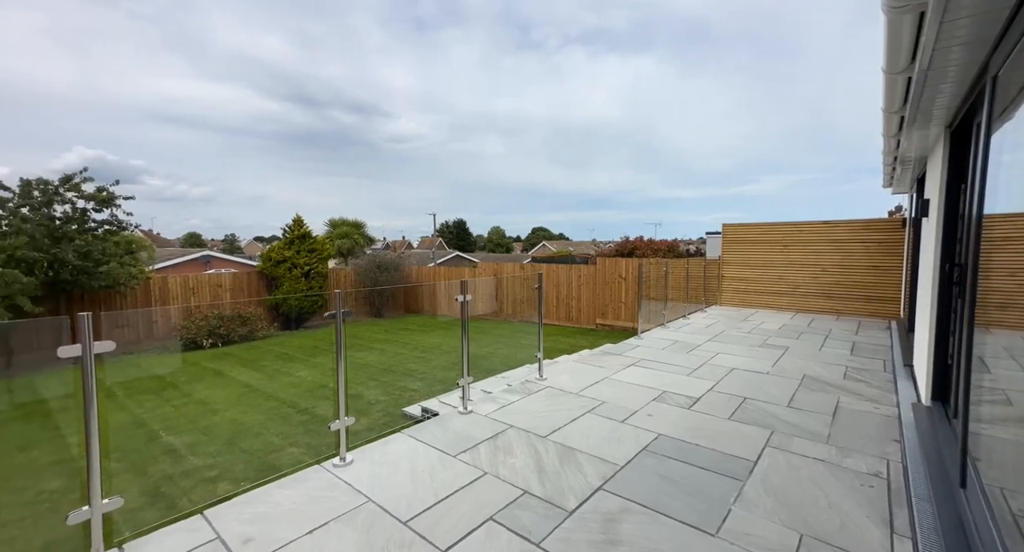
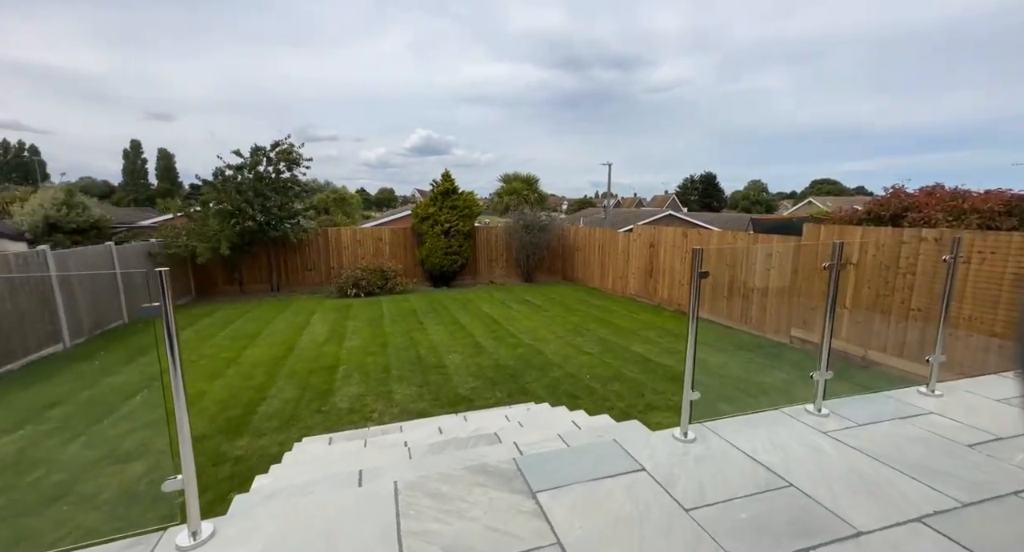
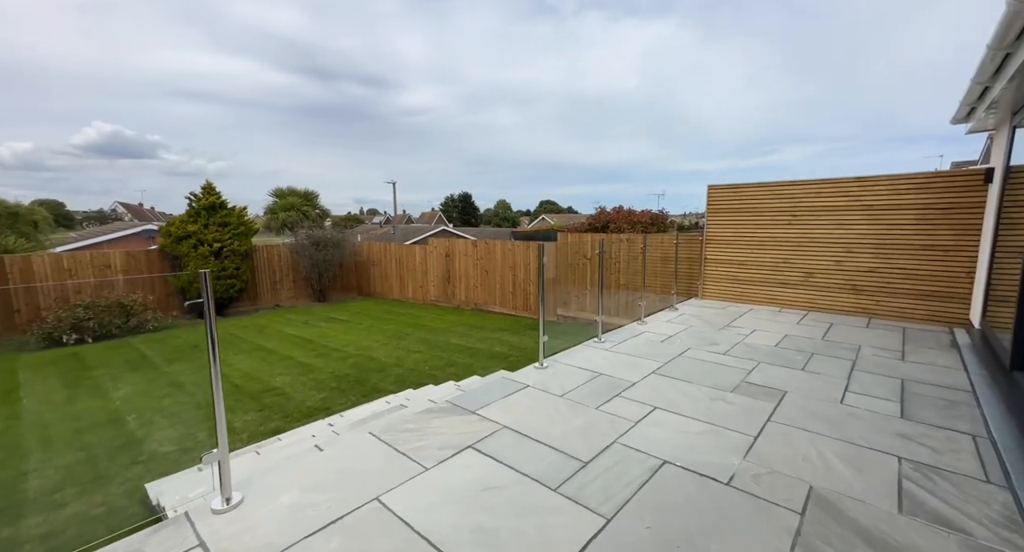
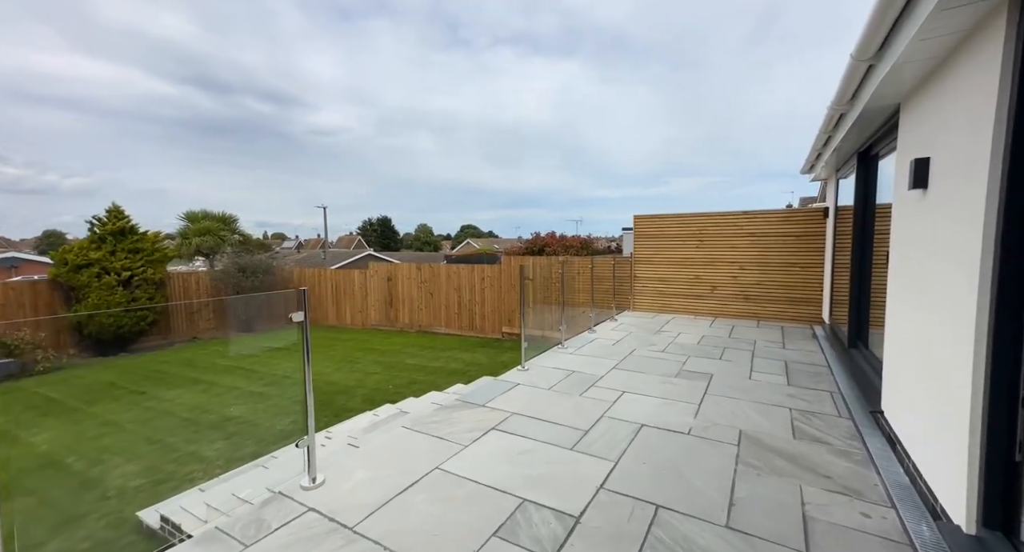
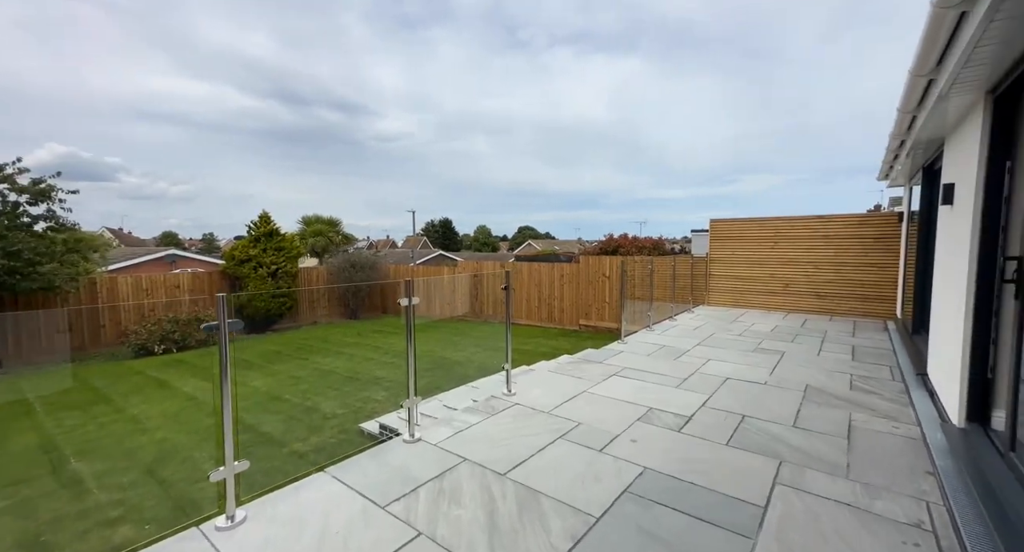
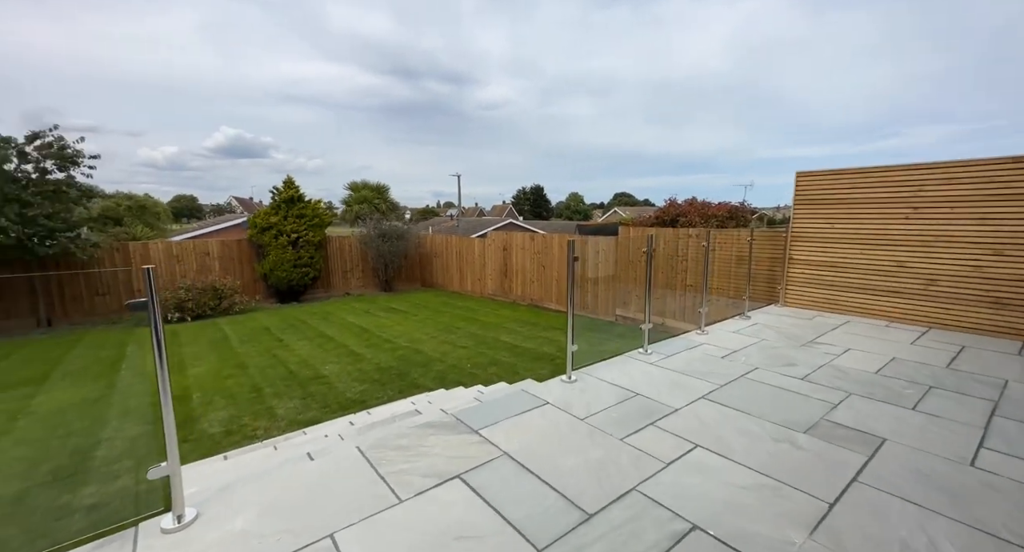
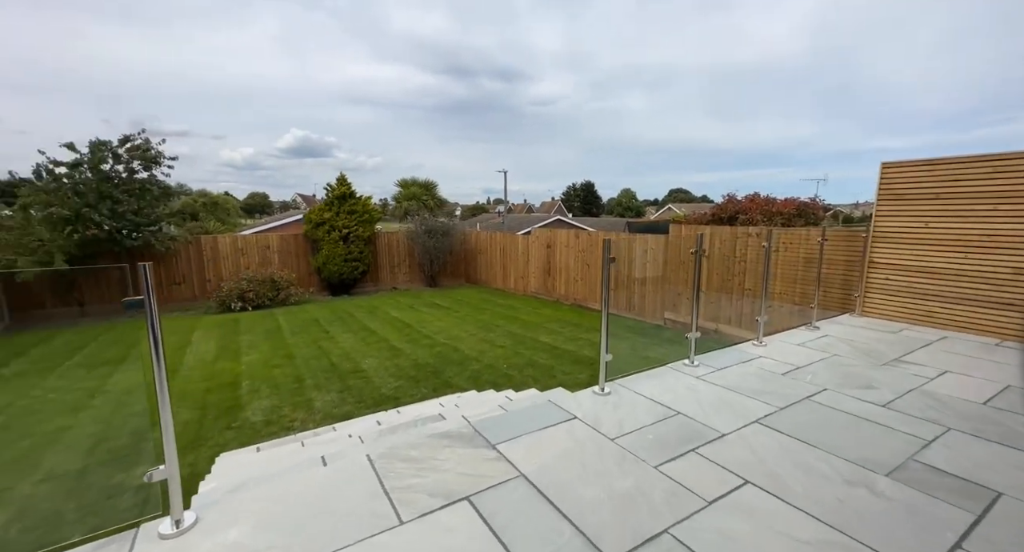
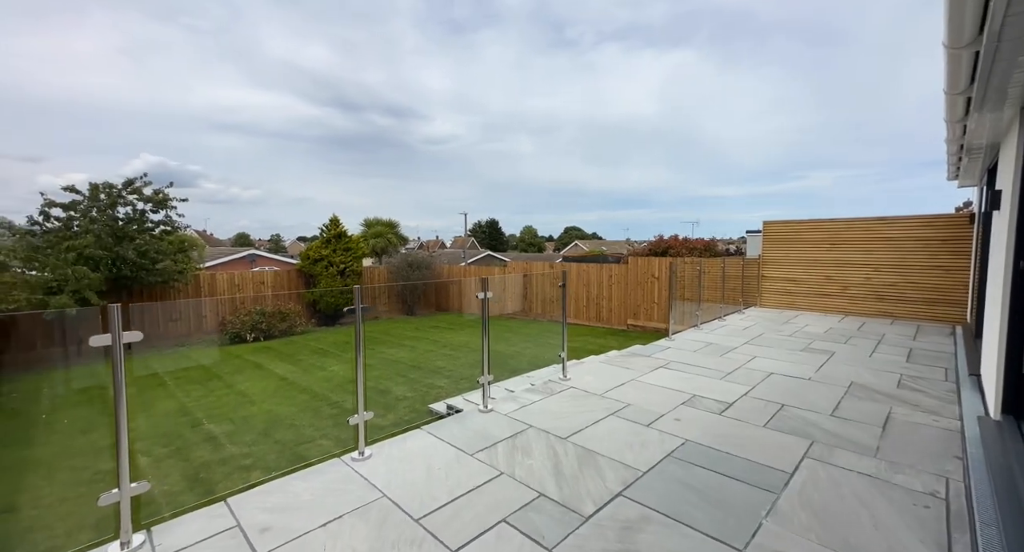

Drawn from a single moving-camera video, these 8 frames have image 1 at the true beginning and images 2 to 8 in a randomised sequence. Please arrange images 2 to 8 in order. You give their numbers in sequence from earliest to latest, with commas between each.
8, 5, 4, 3, 6, 7, 2
